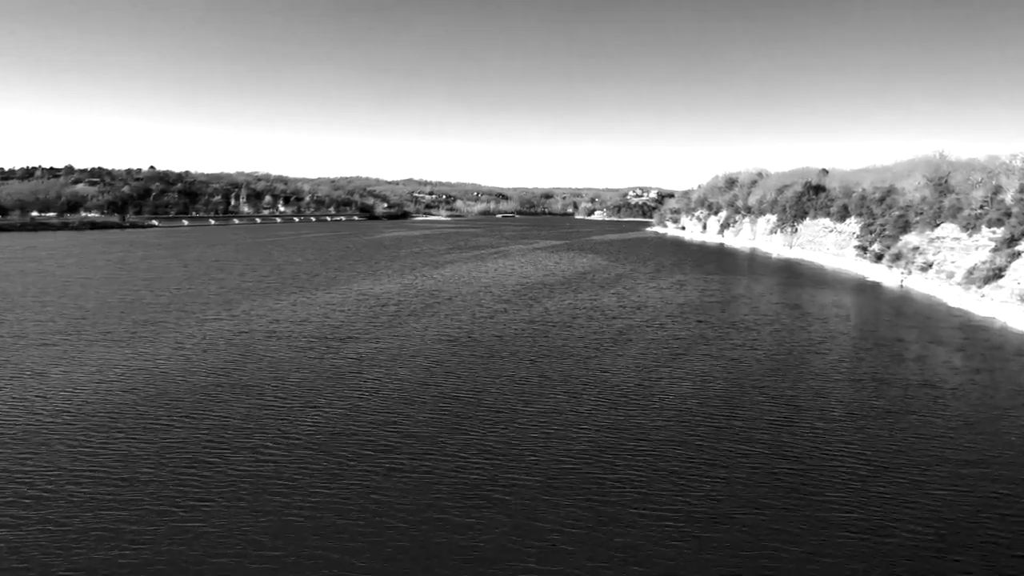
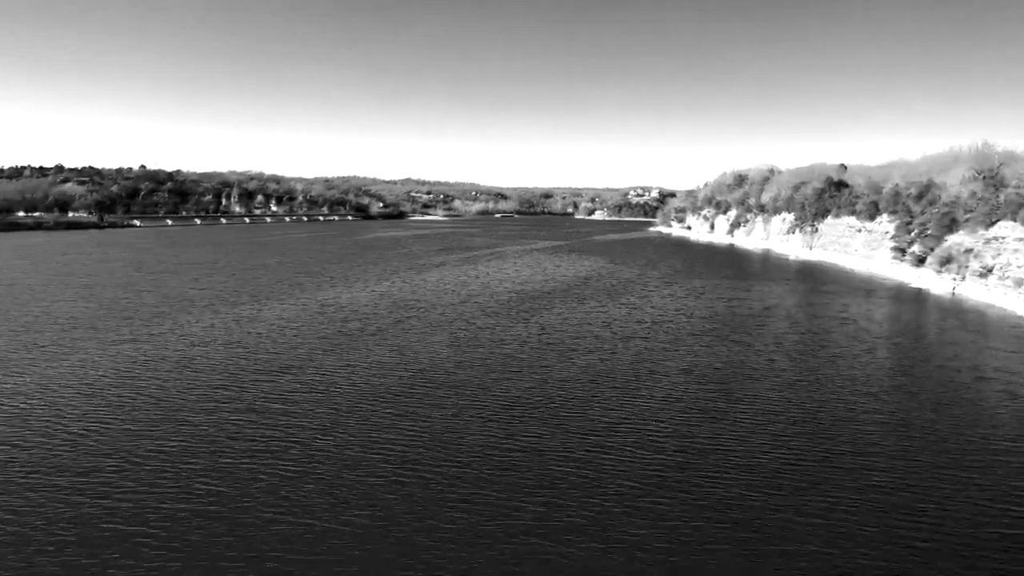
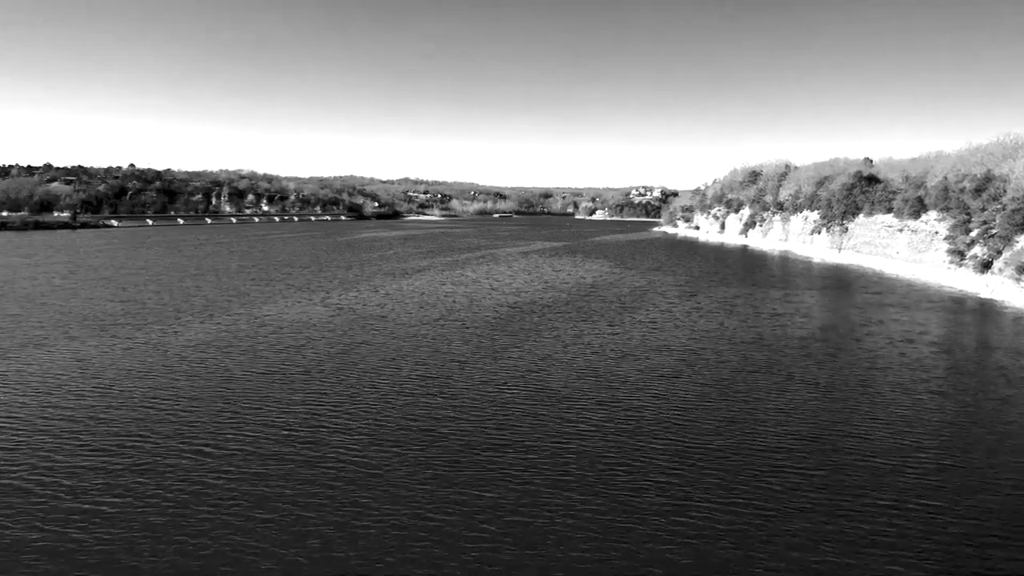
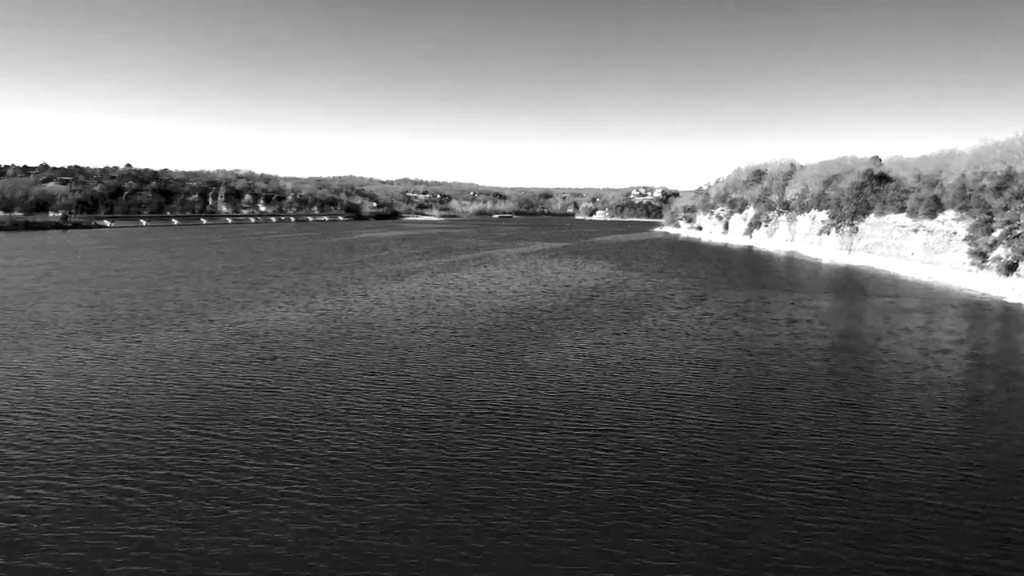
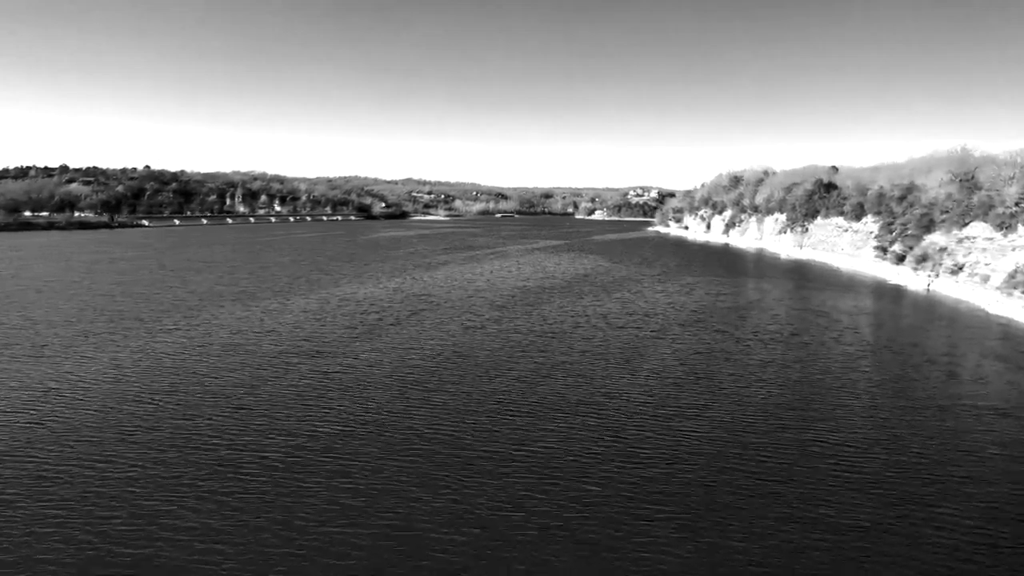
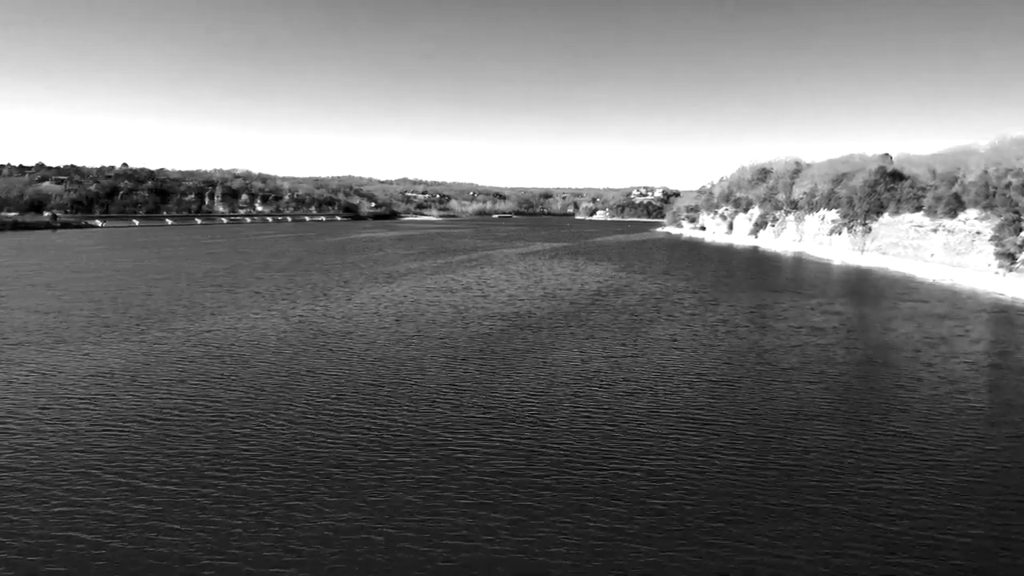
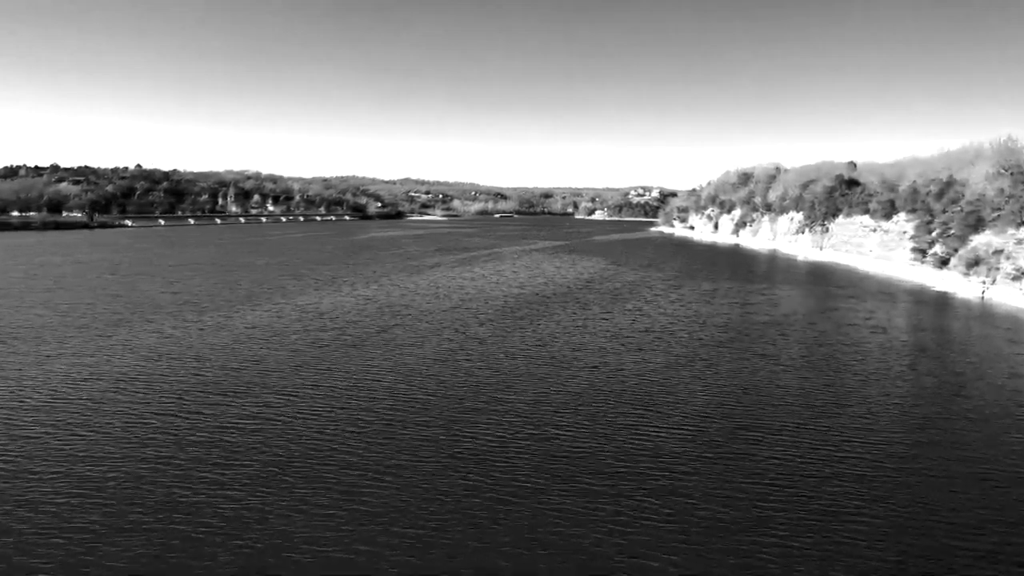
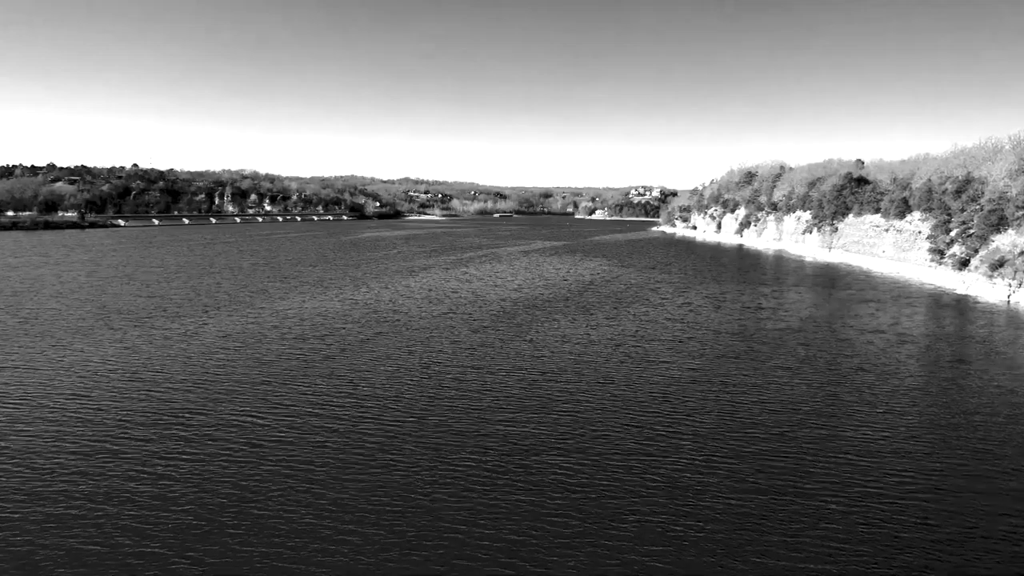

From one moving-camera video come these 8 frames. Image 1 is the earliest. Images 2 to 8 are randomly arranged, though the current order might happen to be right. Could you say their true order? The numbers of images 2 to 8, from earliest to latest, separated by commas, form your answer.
5, 2, 7, 8, 3, 4, 6
